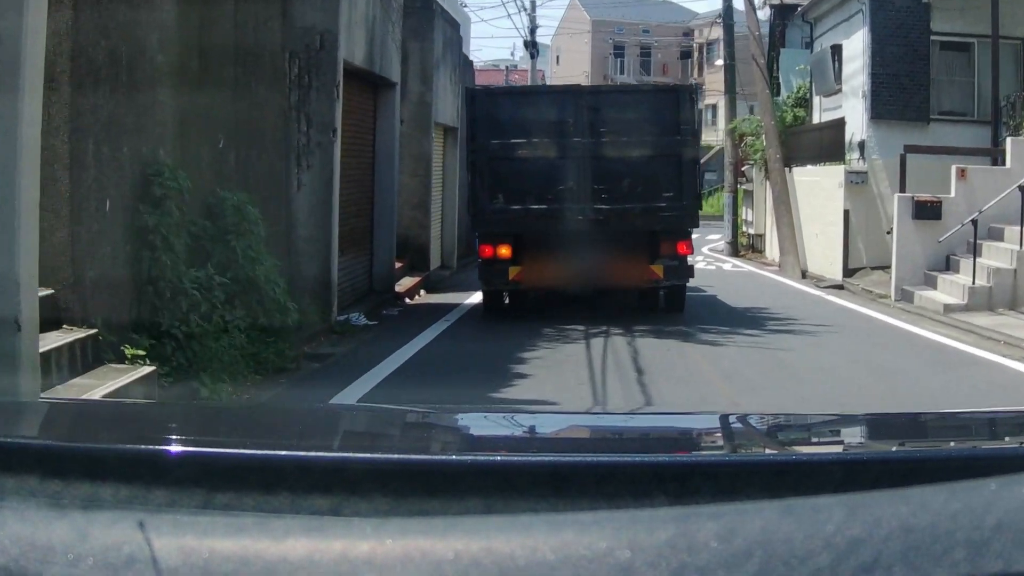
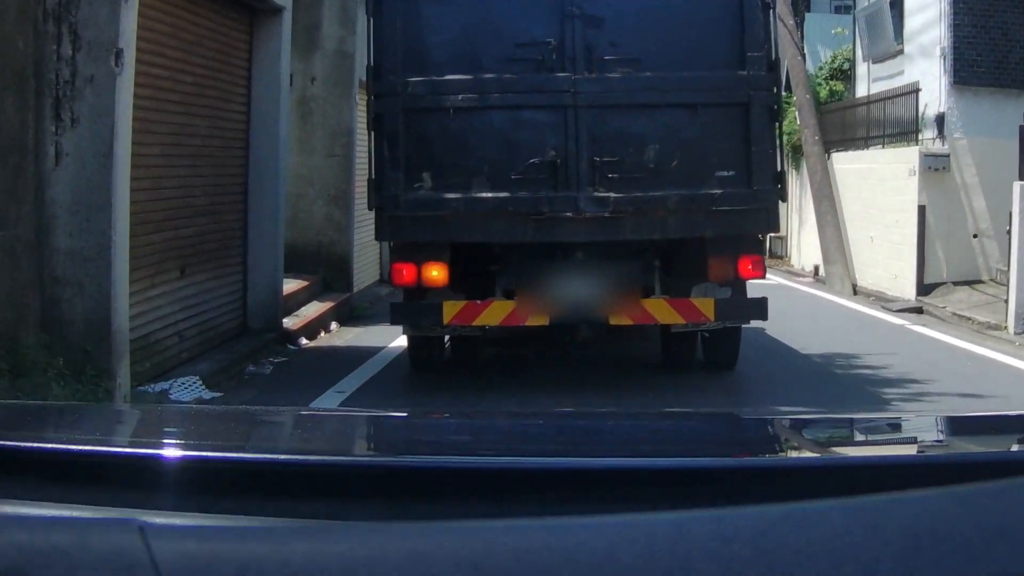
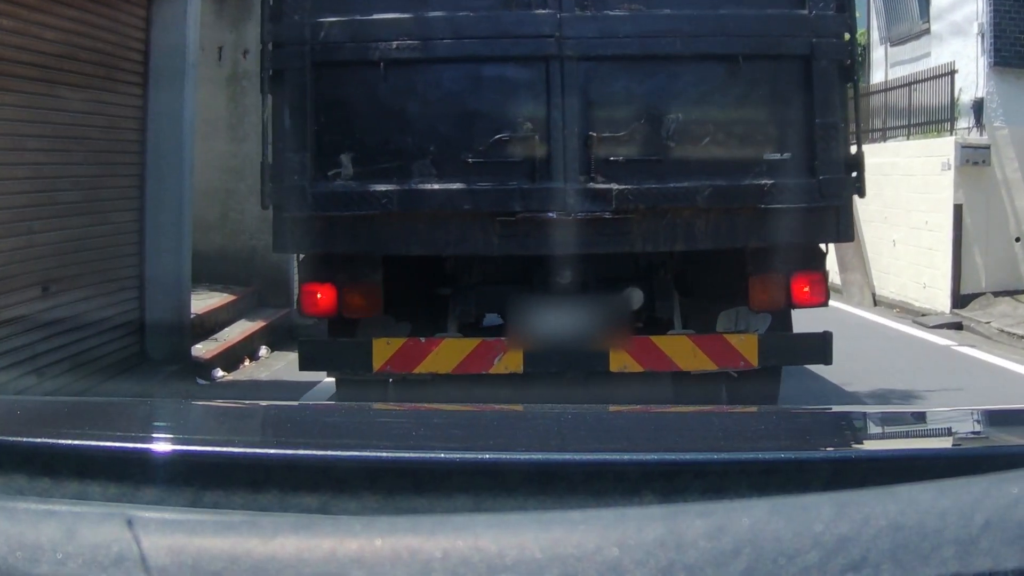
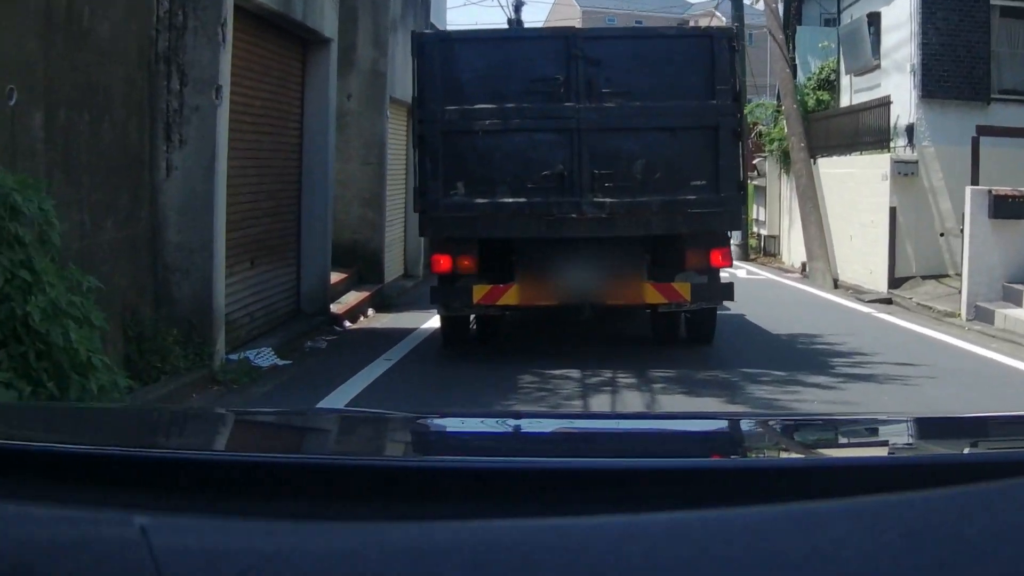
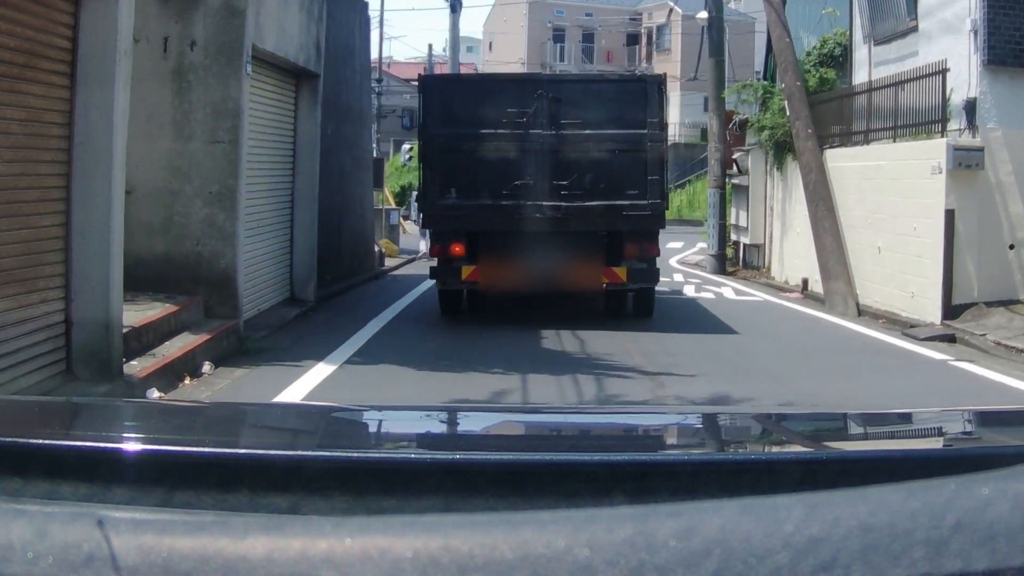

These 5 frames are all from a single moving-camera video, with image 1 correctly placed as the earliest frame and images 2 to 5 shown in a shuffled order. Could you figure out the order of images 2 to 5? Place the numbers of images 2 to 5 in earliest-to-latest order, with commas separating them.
4, 2, 3, 5
